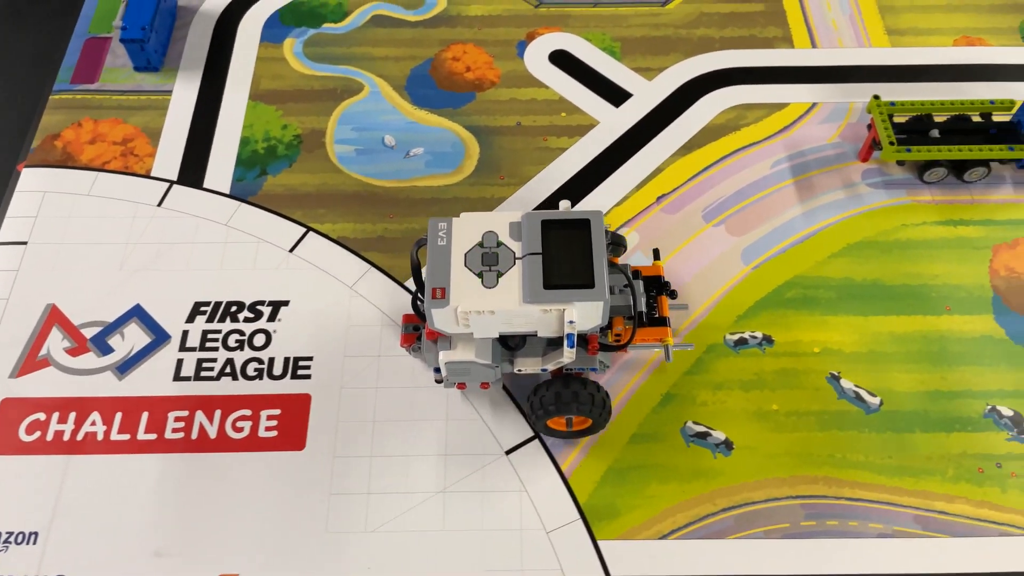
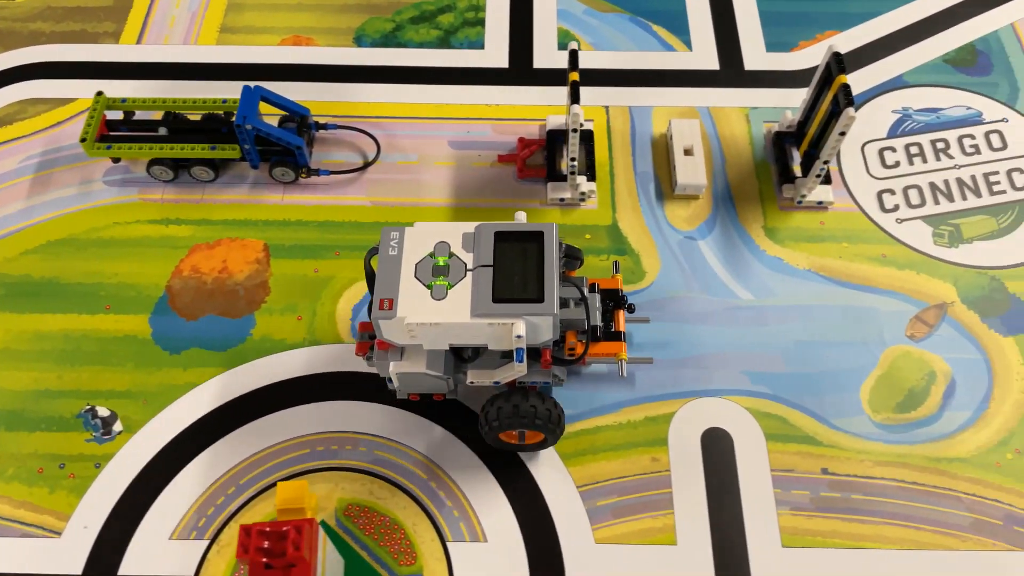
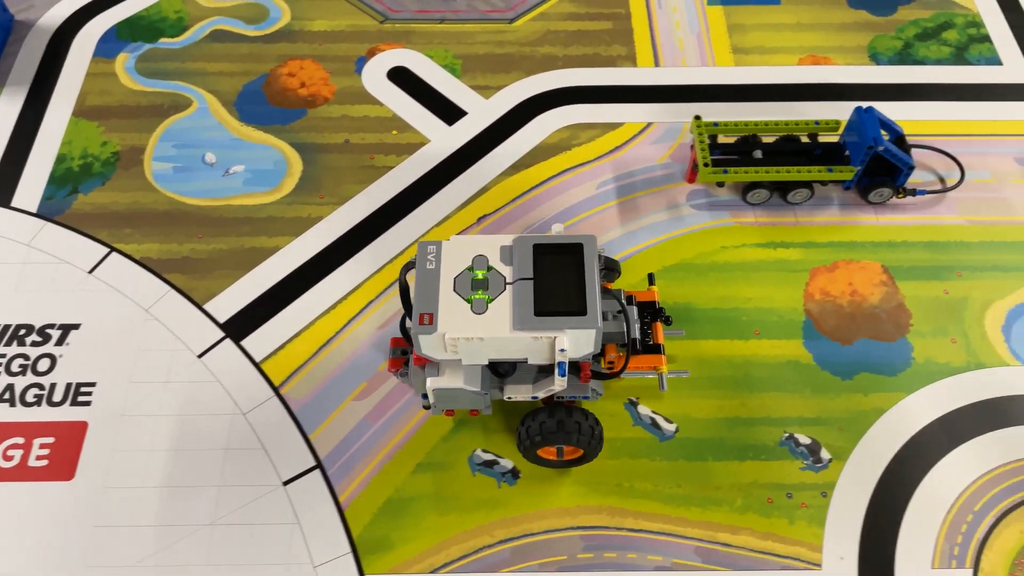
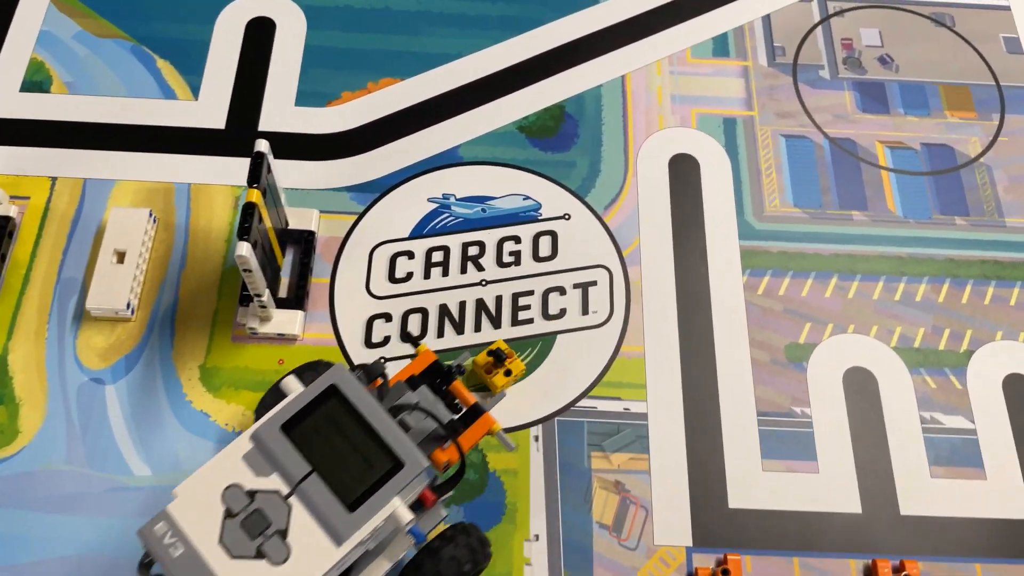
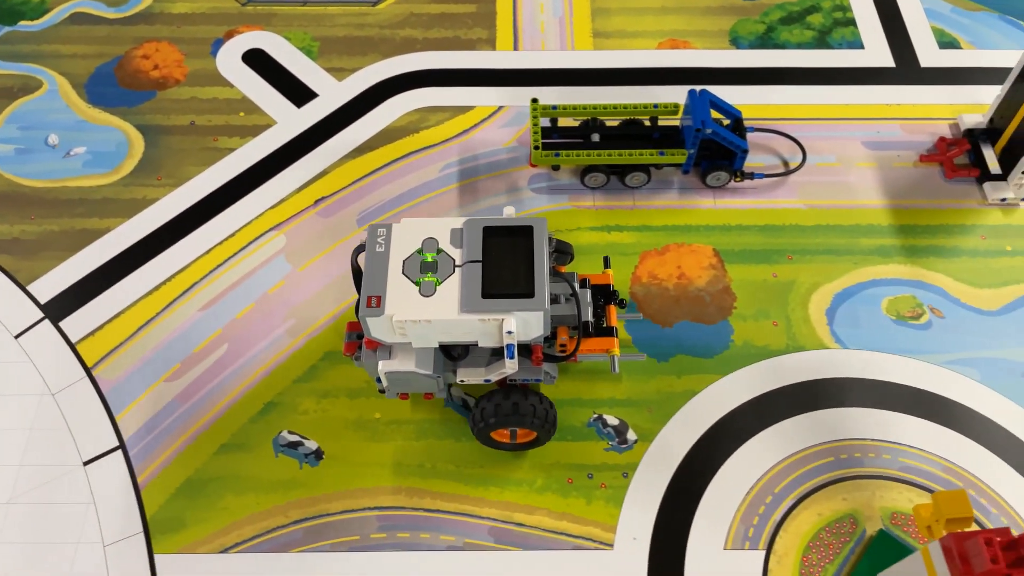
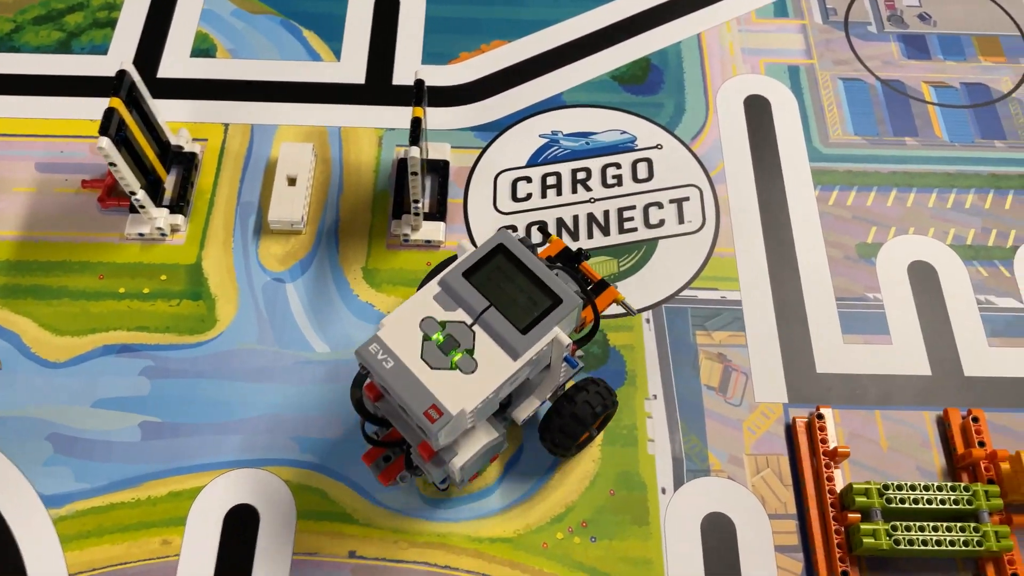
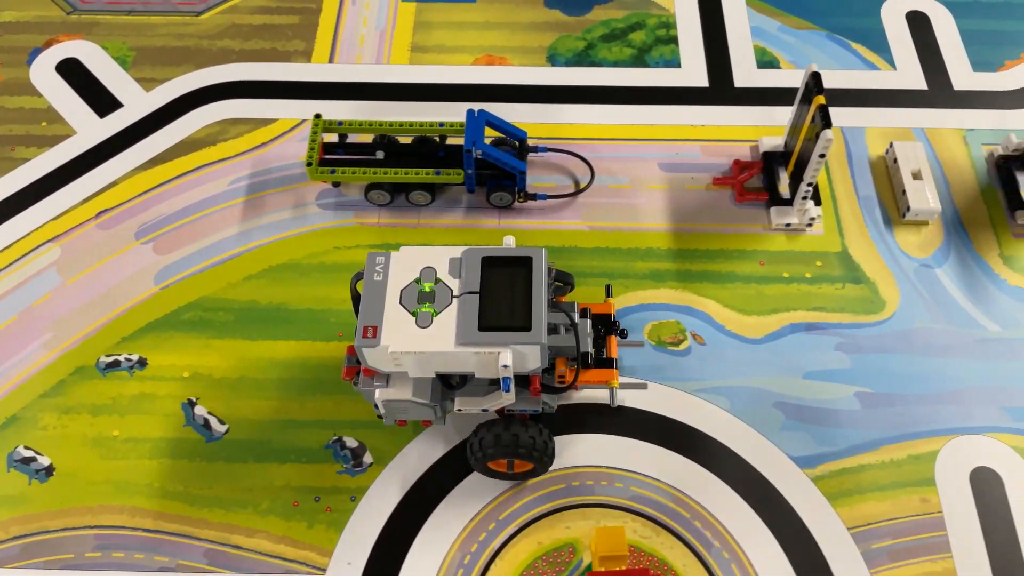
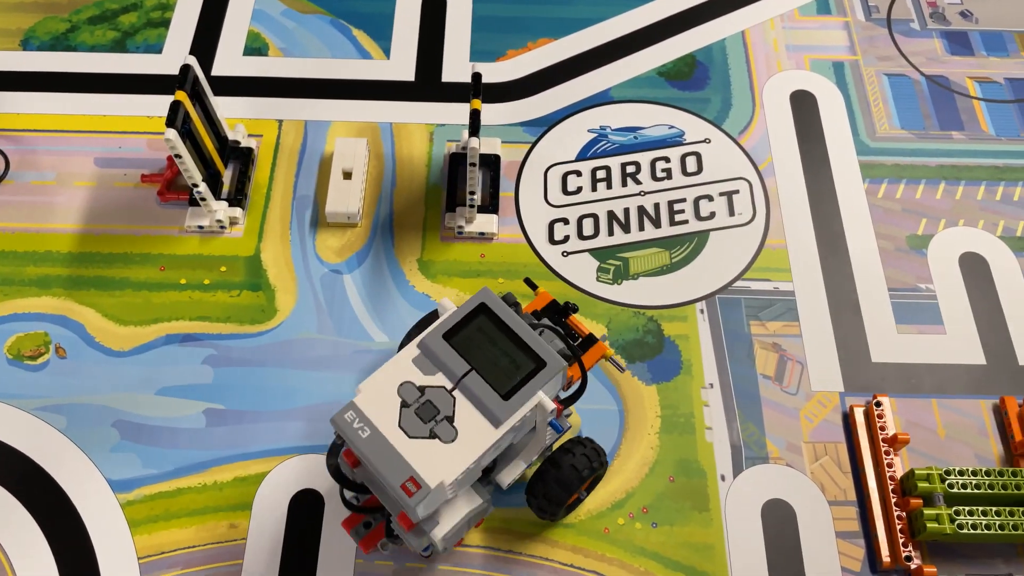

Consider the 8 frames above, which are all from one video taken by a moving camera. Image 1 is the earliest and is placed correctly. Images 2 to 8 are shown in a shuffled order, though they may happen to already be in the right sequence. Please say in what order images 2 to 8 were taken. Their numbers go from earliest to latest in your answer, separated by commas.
3, 5, 7, 2, 8, 6, 4
